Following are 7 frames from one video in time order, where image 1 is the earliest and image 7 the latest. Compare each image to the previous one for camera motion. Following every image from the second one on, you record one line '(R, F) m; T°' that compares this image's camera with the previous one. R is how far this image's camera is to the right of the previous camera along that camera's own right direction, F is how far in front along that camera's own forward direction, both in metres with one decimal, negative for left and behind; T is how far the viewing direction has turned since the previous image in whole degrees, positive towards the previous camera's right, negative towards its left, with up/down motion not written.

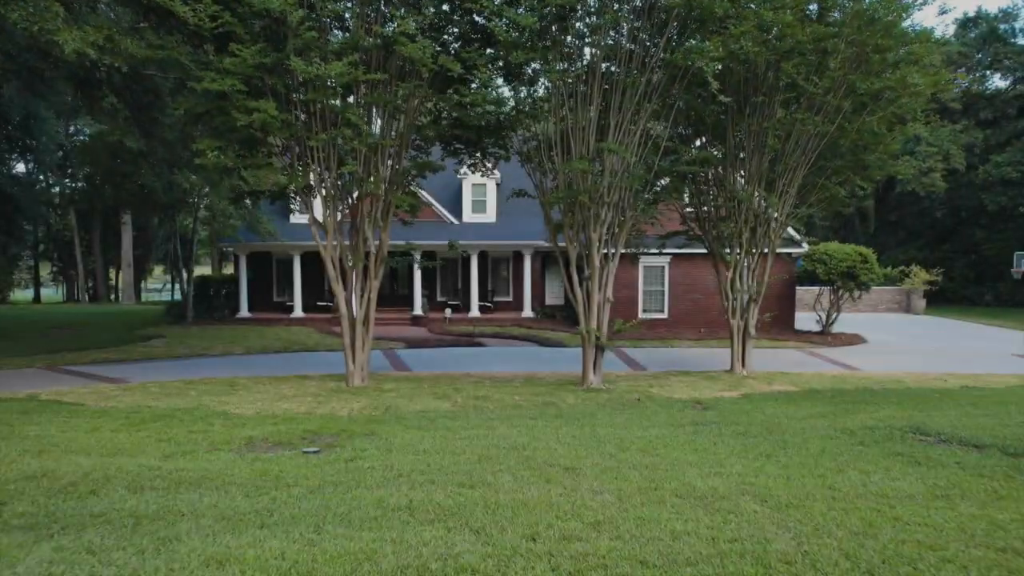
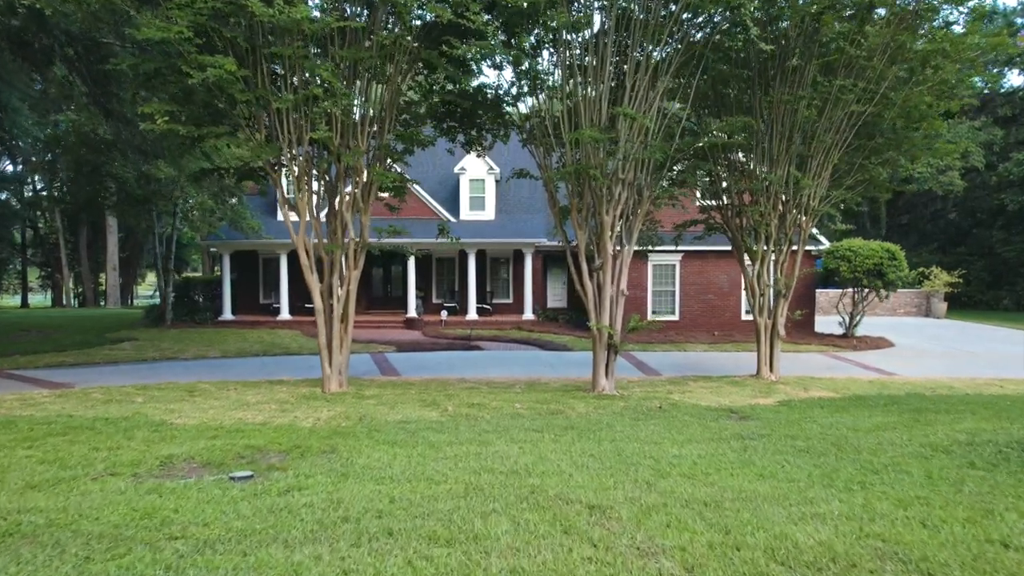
(0.0, +1.4) m; 0°
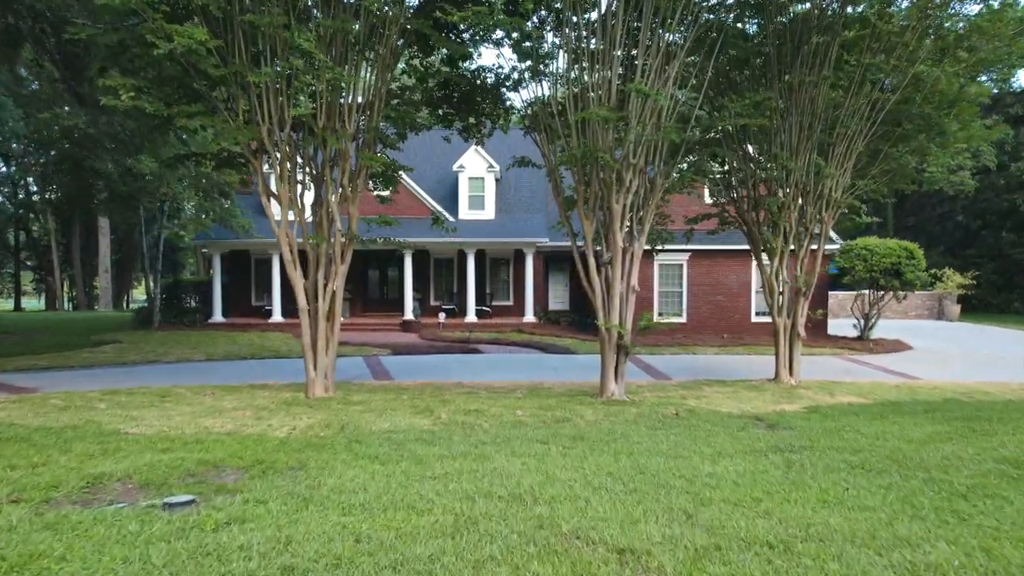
(0.0, +0.8) m; 0°
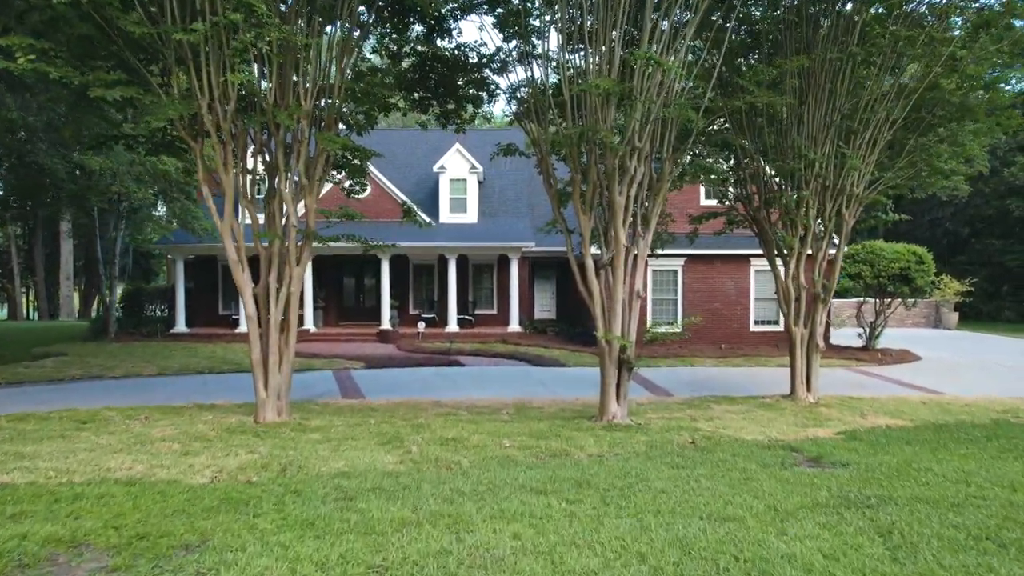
(0.0, +1.2) m; +1°
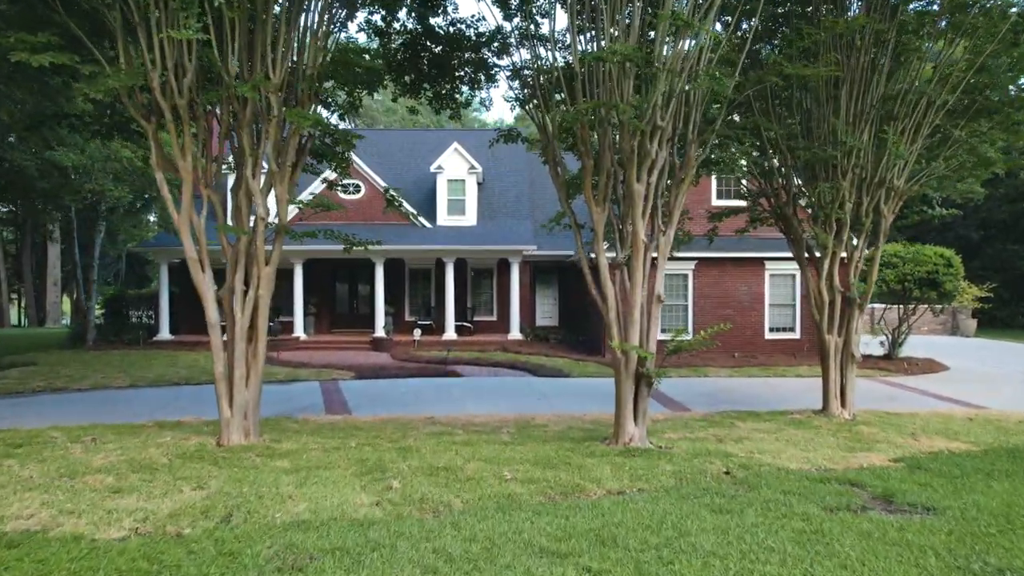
(0.0, +1.0) m; 0°
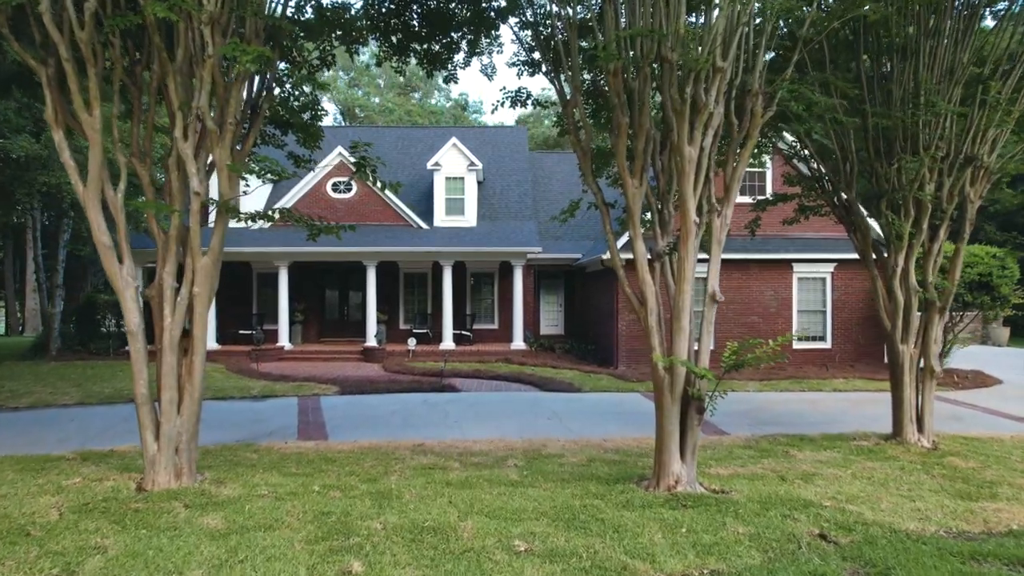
(-0.1, +1.5) m; 0°
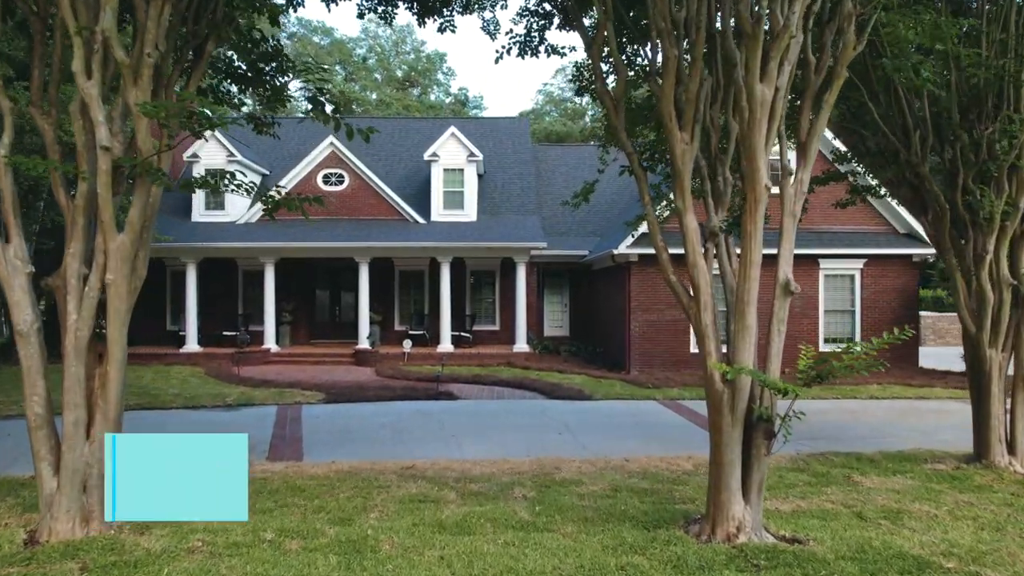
(-0.1, +1.2) m; 0°
